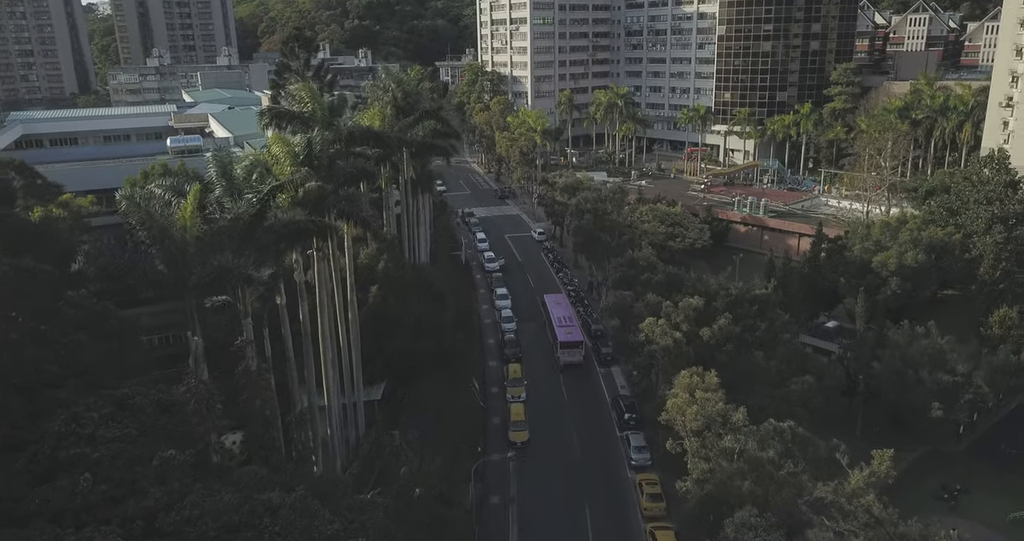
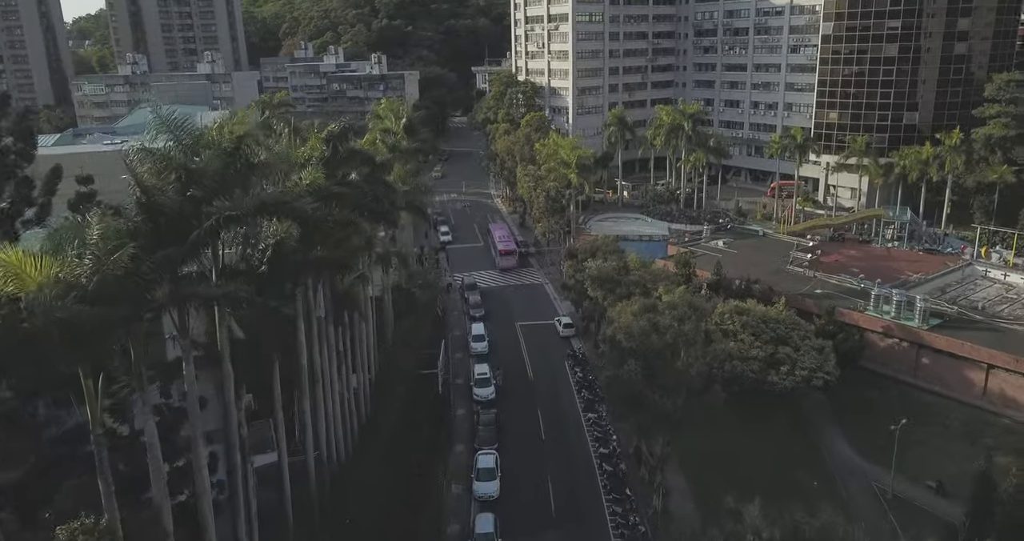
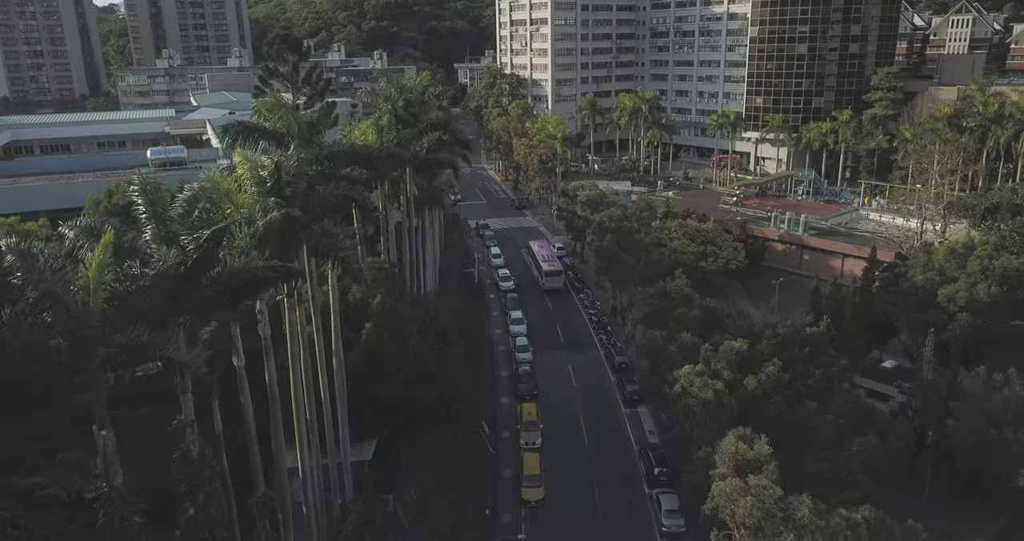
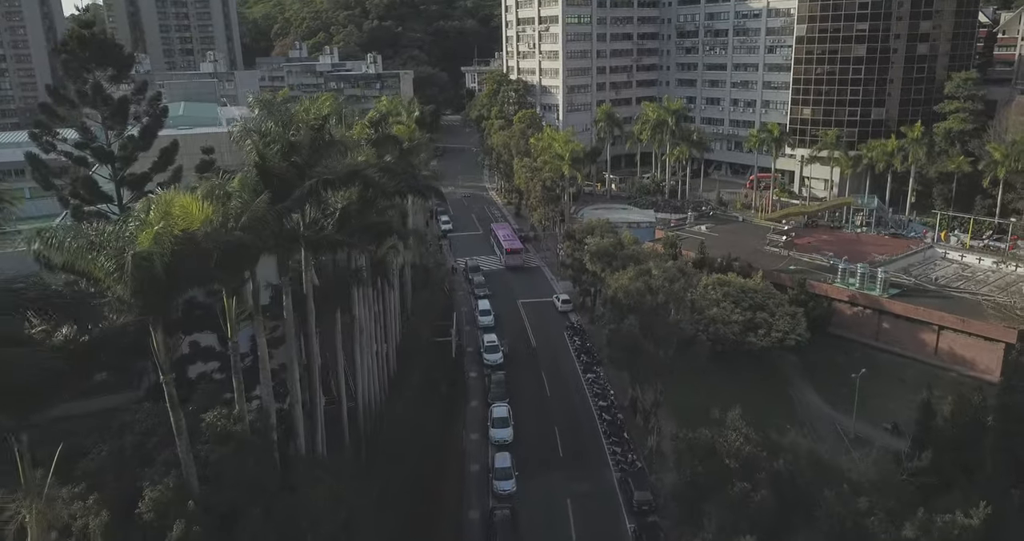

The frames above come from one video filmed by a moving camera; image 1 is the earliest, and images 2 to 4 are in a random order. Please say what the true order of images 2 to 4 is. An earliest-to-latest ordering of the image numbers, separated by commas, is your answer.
3, 4, 2
